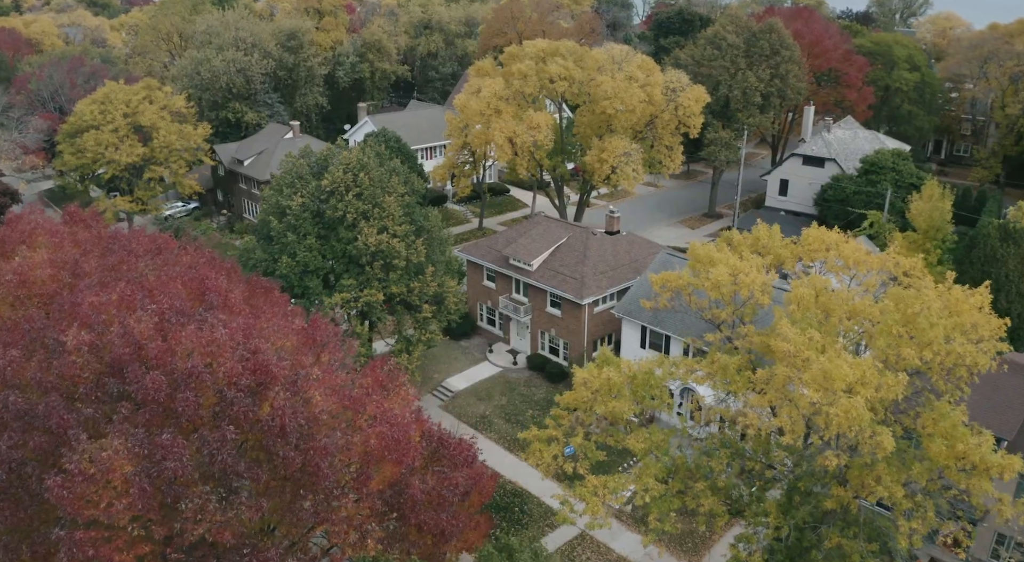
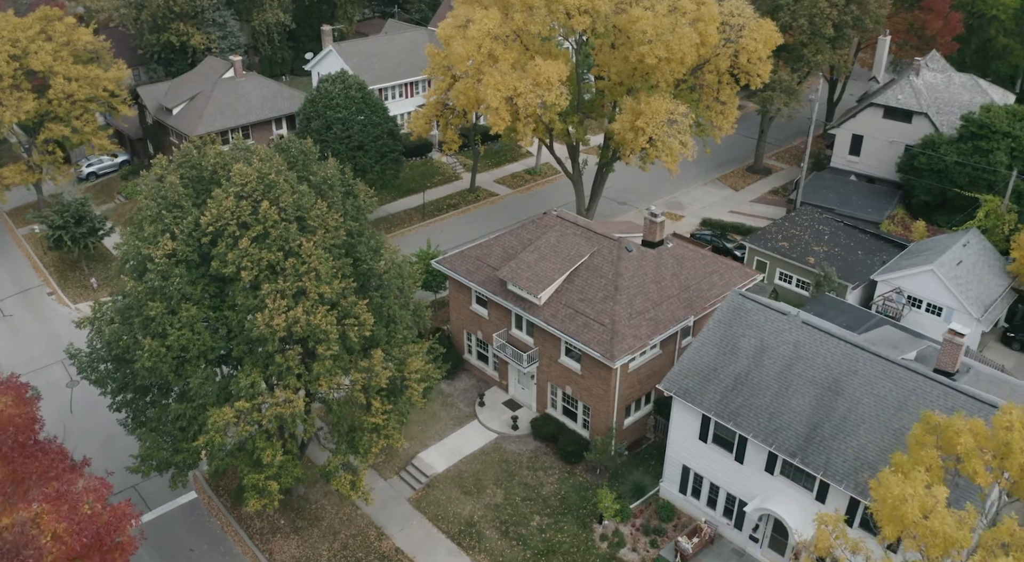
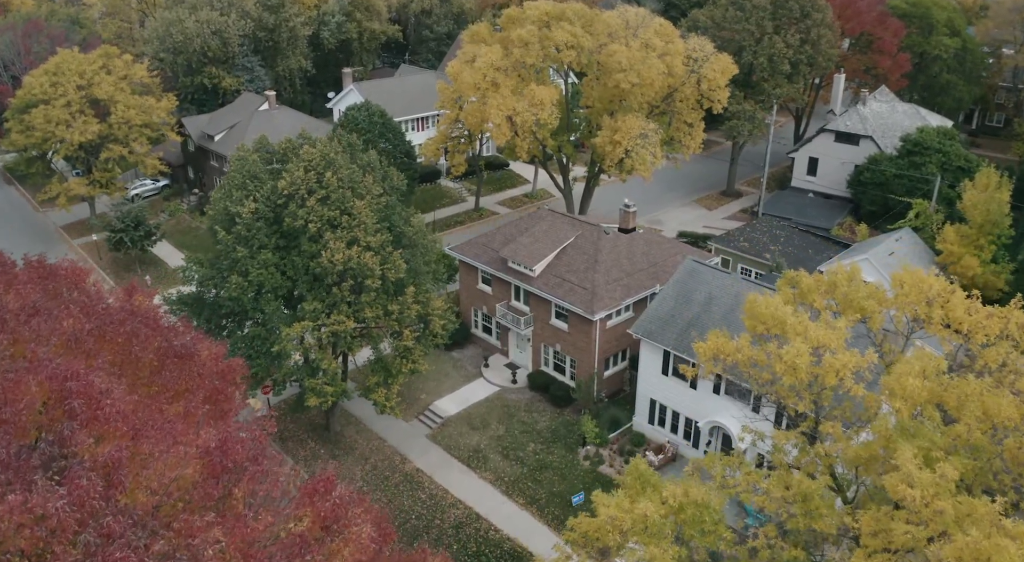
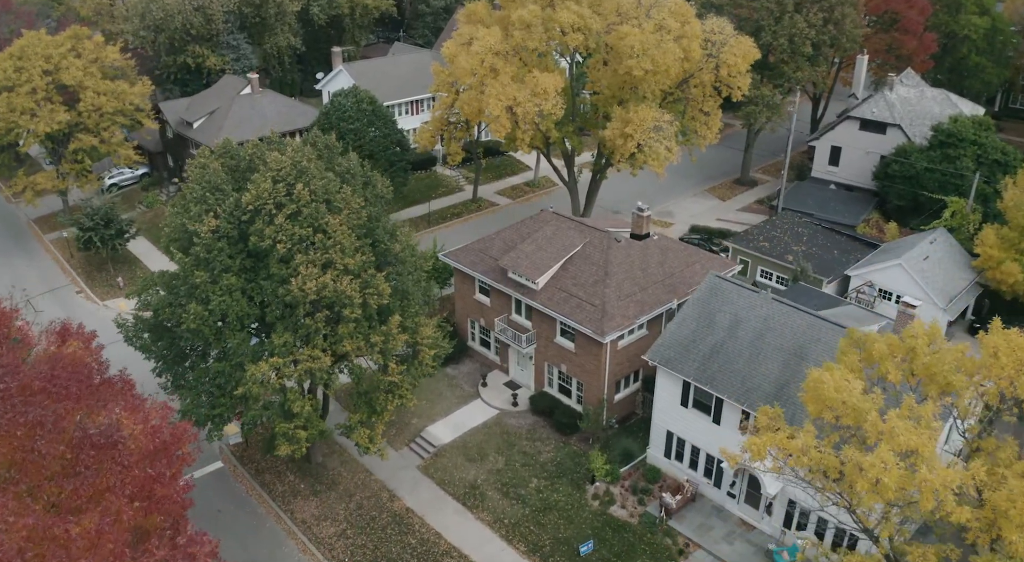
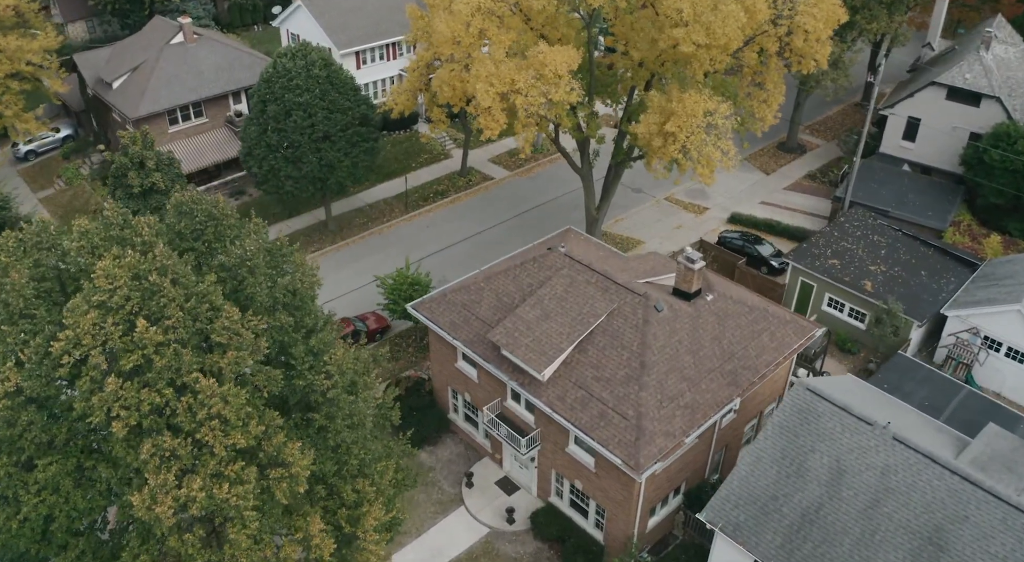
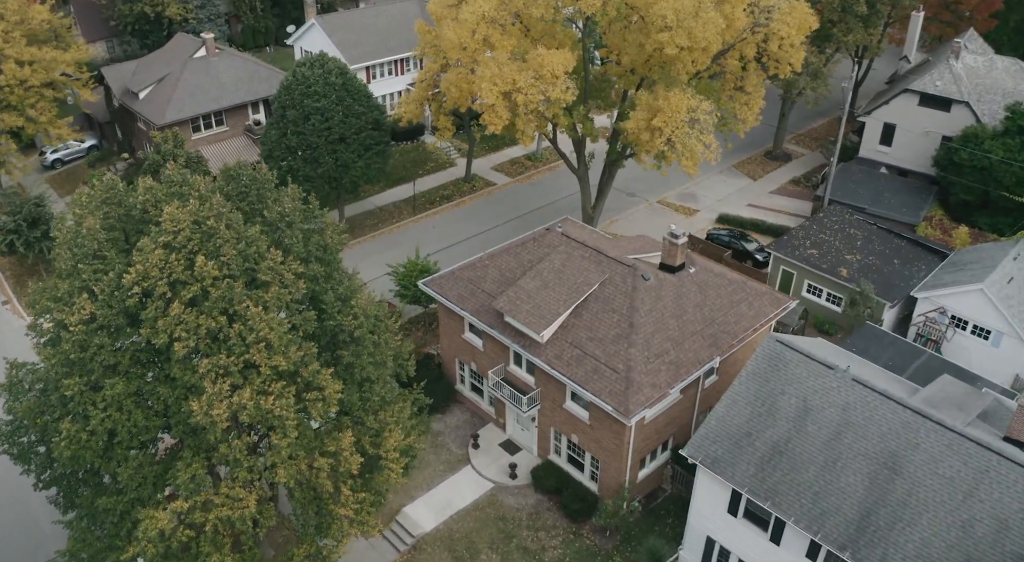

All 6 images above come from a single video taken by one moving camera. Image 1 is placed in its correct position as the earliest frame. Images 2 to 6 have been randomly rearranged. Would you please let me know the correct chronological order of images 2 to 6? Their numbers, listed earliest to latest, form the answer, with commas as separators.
3, 4, 2, 6, 5
